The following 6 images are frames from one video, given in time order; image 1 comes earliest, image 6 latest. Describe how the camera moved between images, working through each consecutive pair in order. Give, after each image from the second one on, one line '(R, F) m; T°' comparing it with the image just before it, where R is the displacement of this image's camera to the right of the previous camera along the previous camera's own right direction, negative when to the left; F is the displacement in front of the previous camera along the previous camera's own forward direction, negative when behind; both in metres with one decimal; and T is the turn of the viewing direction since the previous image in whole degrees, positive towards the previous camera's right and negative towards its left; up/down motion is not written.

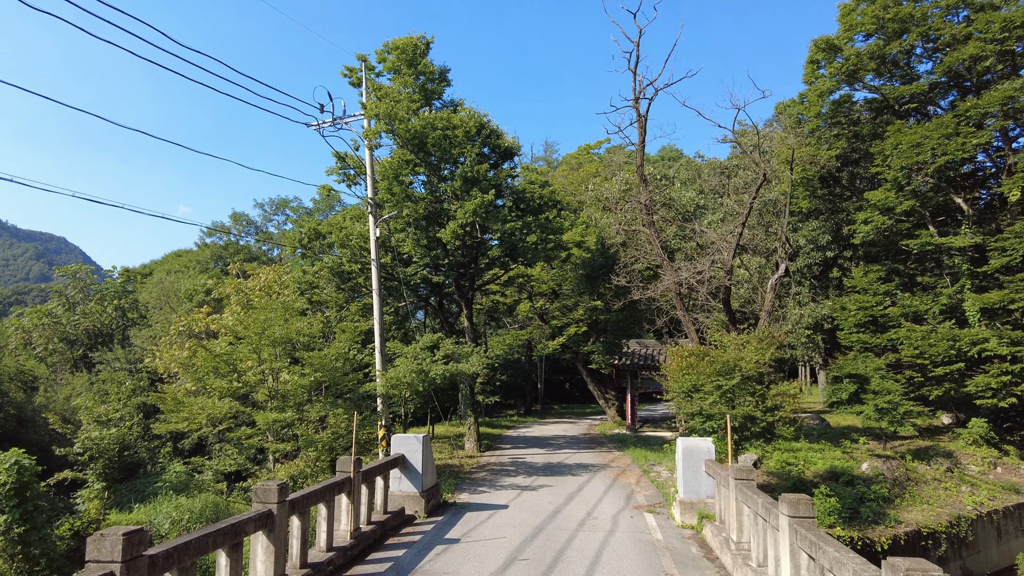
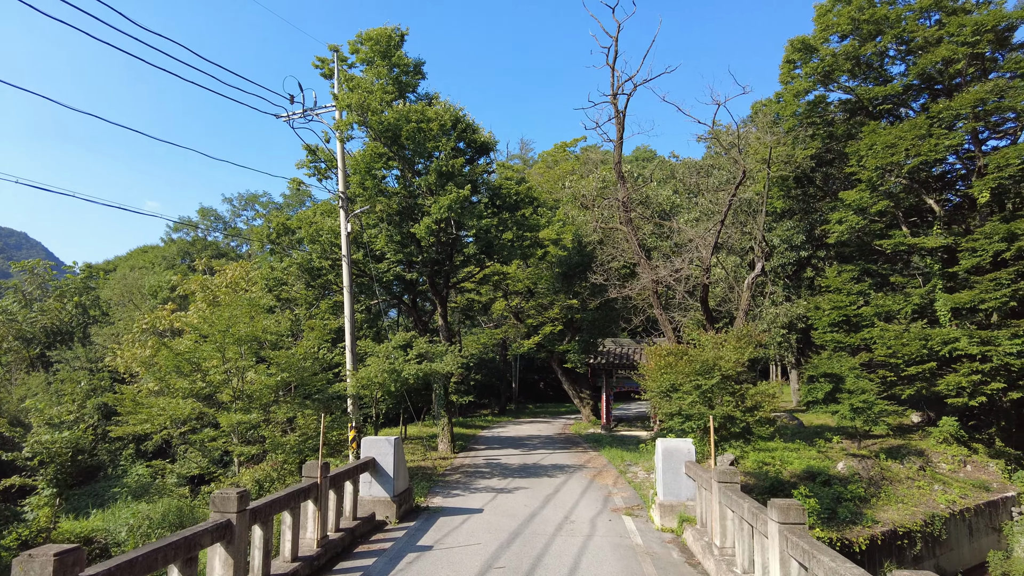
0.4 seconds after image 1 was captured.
(0.0, +0.3) m; +2°
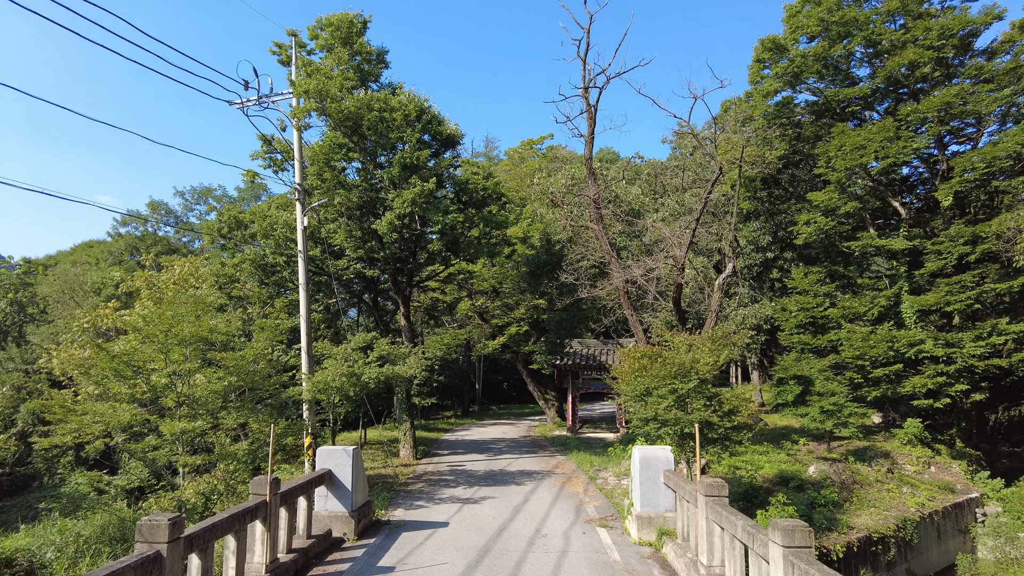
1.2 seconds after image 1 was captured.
(-0.1, +0.5) m; +3°
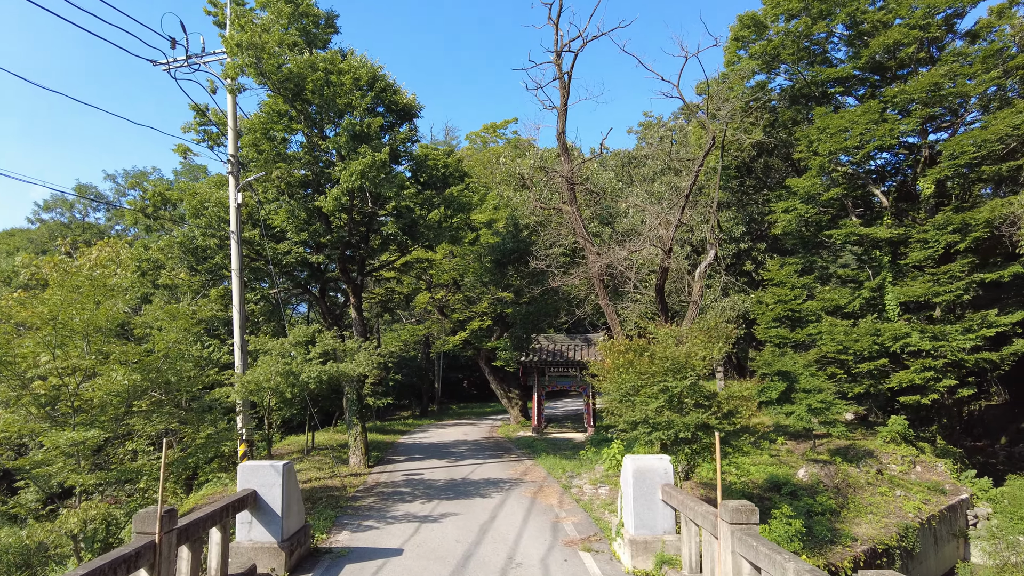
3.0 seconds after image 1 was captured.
(-0.1, +1.3) m; +4°
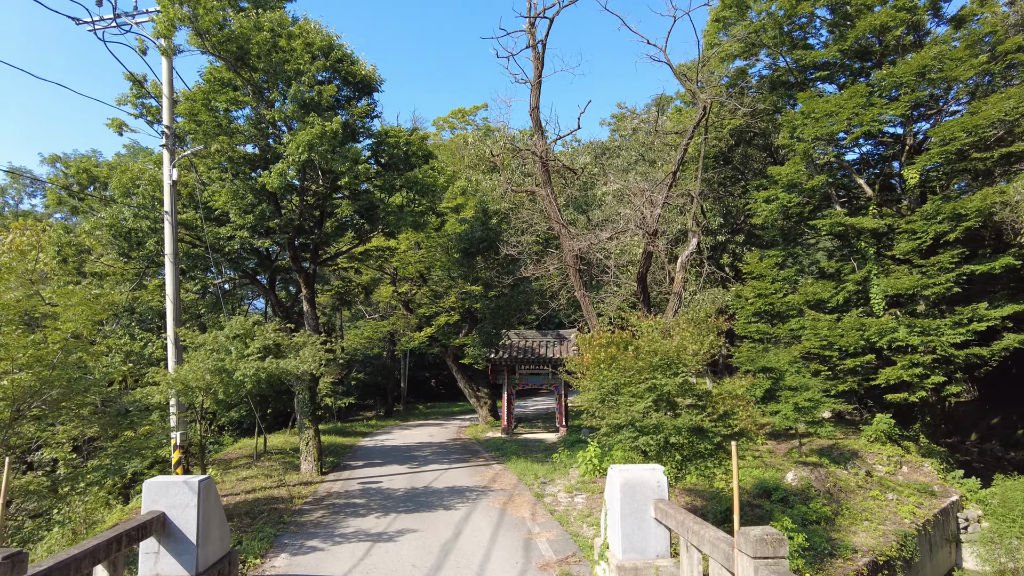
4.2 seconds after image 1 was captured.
(0.0, +1.0) m; +3°
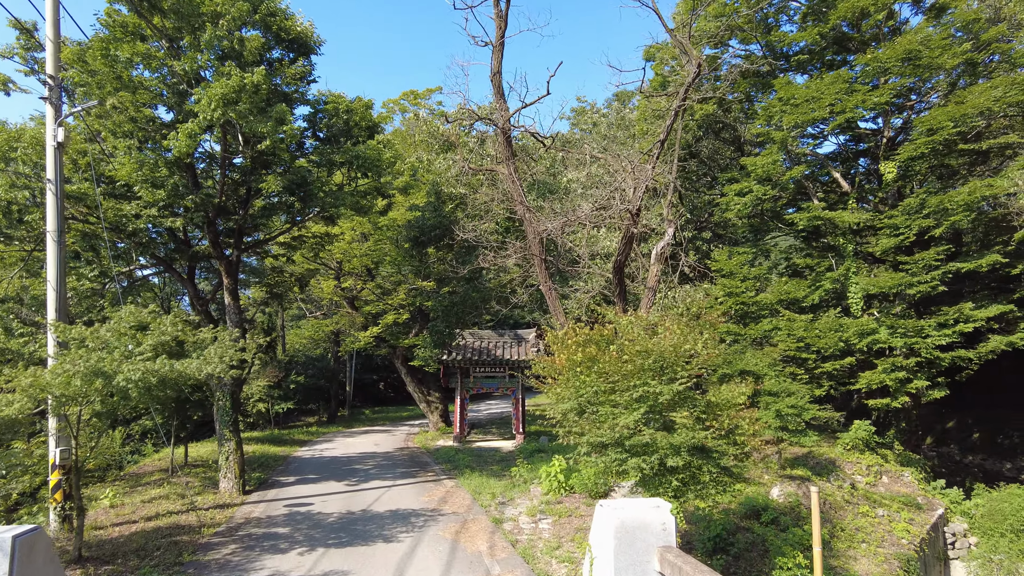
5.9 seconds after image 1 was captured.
(0.0, +1.3) m; +4°
